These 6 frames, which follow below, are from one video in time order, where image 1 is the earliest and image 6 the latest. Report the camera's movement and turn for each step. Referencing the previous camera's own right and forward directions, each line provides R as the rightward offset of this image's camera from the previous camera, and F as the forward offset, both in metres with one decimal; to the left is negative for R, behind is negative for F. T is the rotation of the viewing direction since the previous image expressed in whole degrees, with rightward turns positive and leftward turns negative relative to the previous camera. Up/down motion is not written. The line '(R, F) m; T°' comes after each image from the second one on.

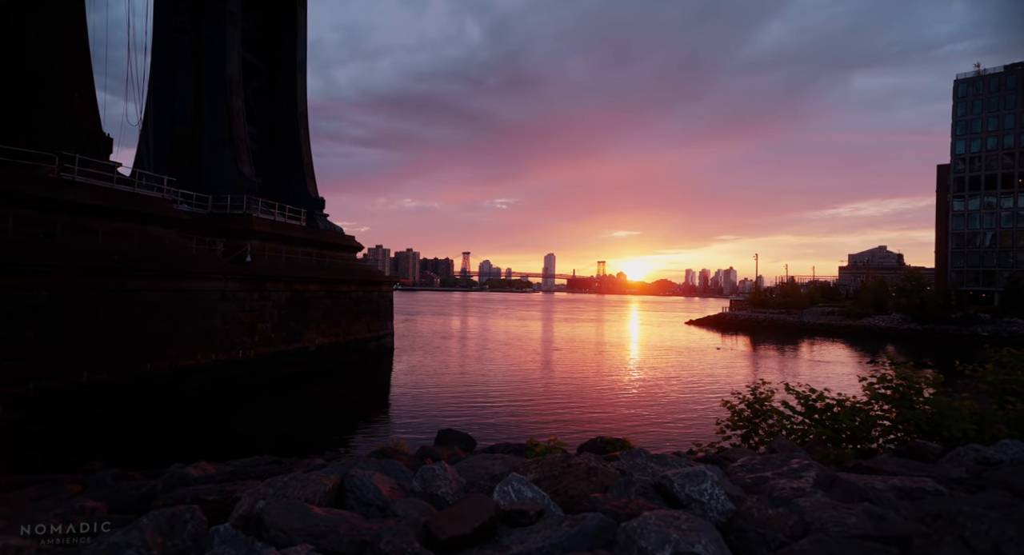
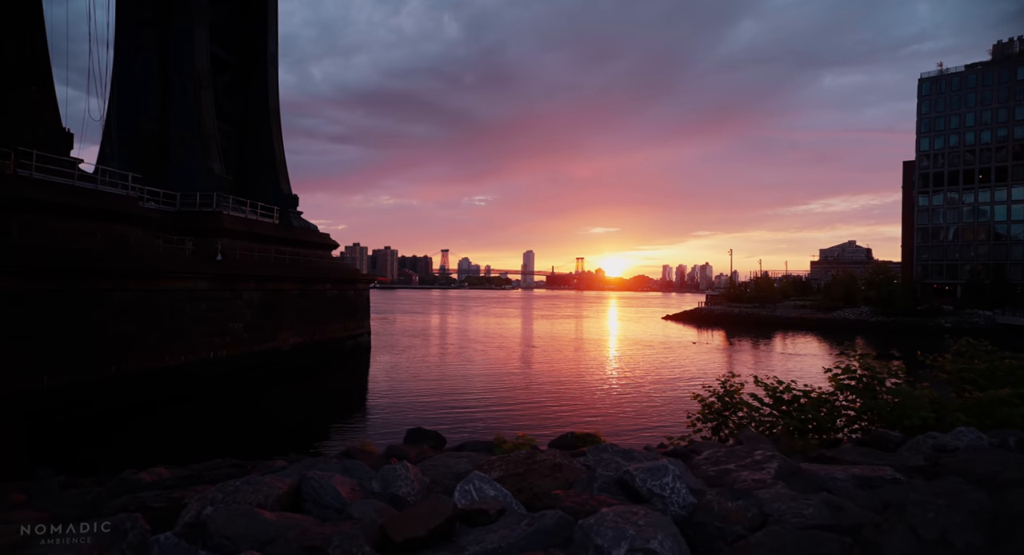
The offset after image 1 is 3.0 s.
(+0.1, +0.1) m; +2°
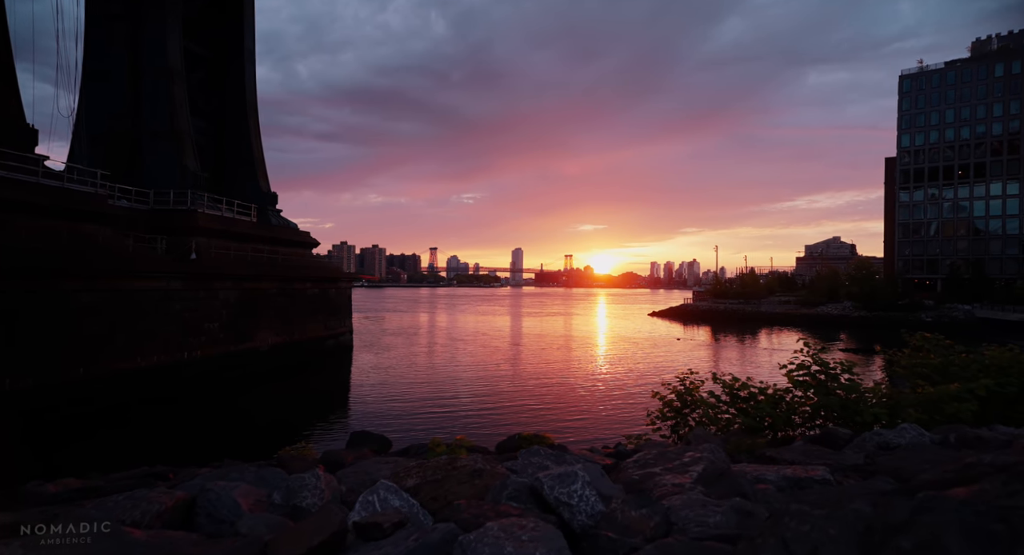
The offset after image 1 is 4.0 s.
(+0.5, +0.2) m; +1°
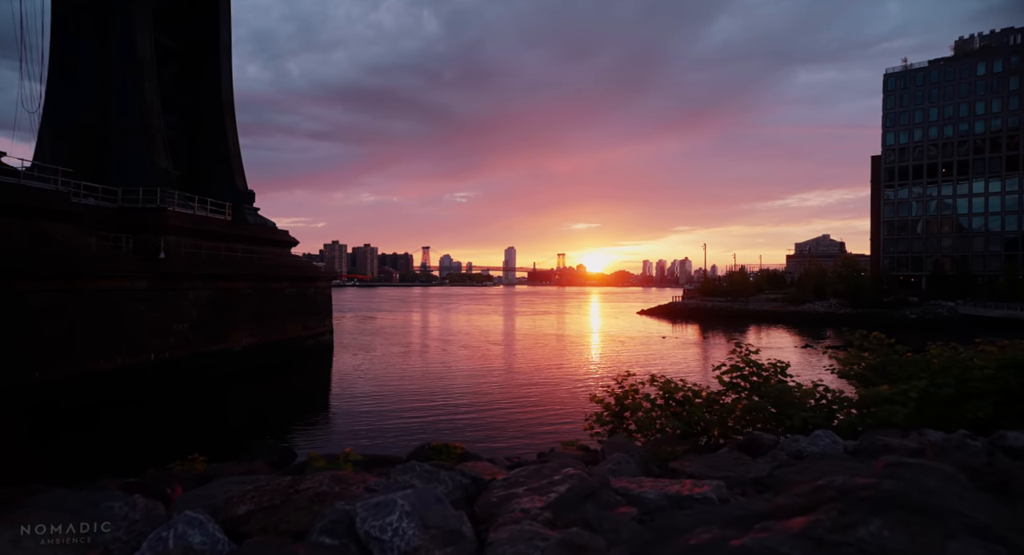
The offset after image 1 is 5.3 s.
(+0.9, +0.5) m; +1°
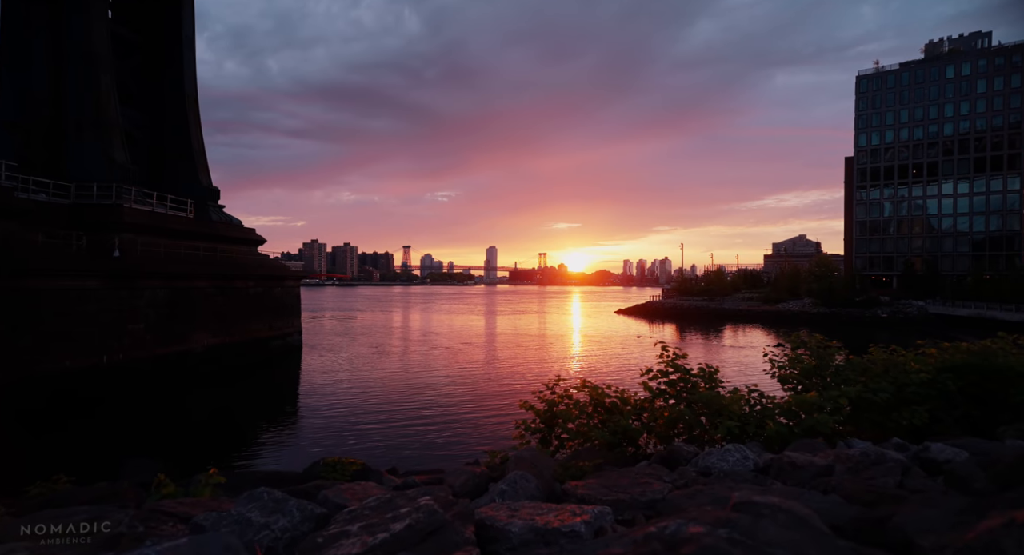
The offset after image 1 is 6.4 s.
(+0.8, +0.5) m; +2°
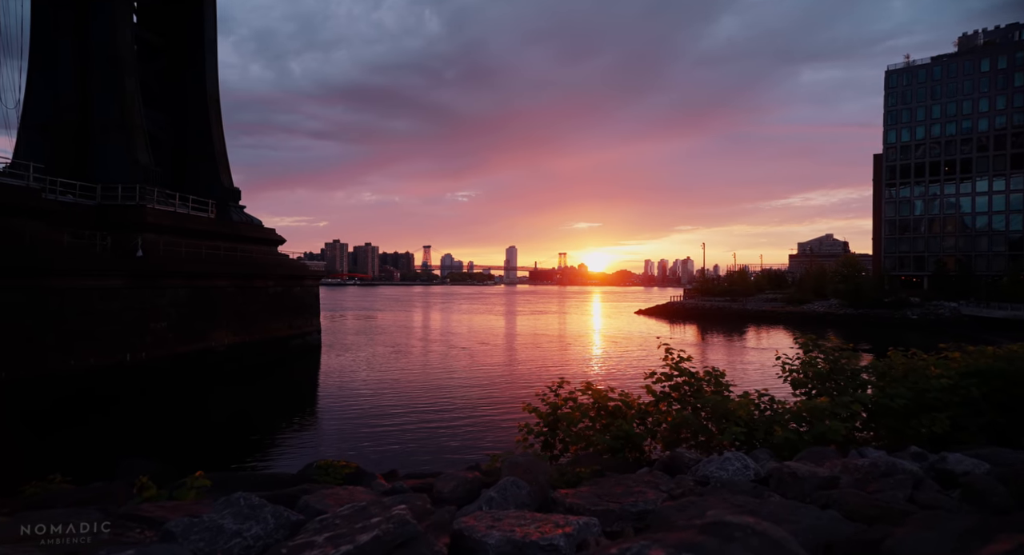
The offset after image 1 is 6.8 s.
(+0.2, +0.2) m; -2°
